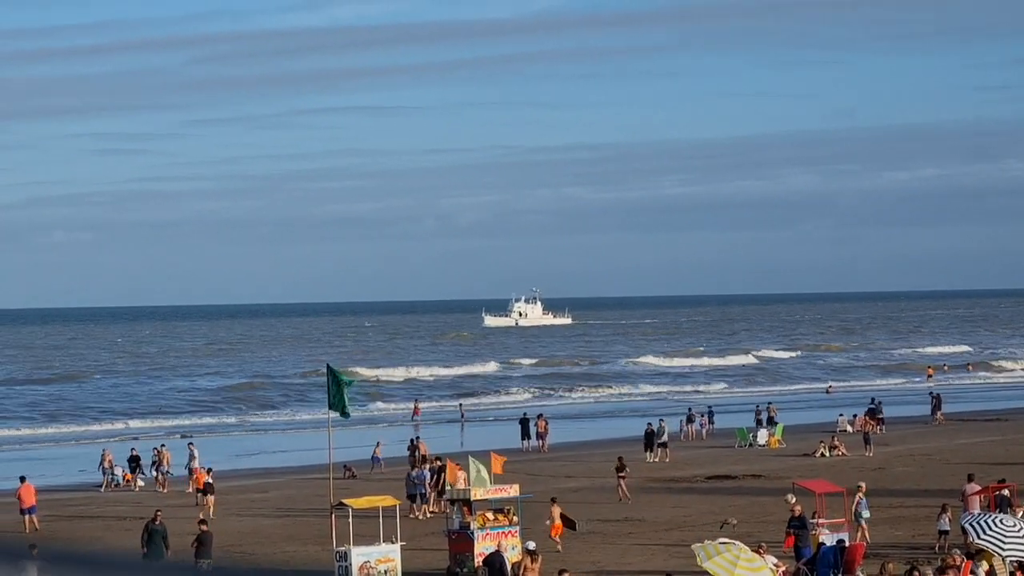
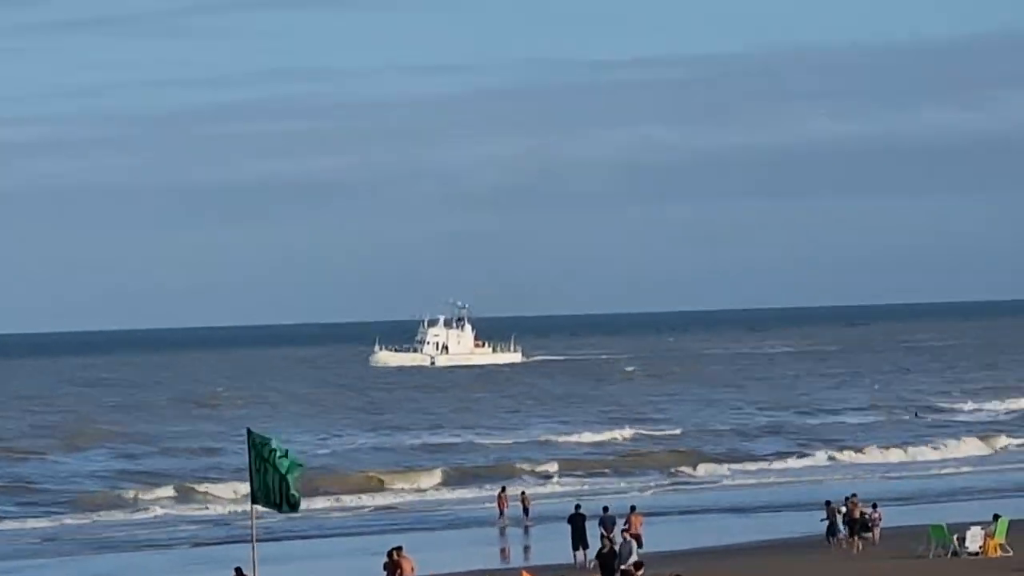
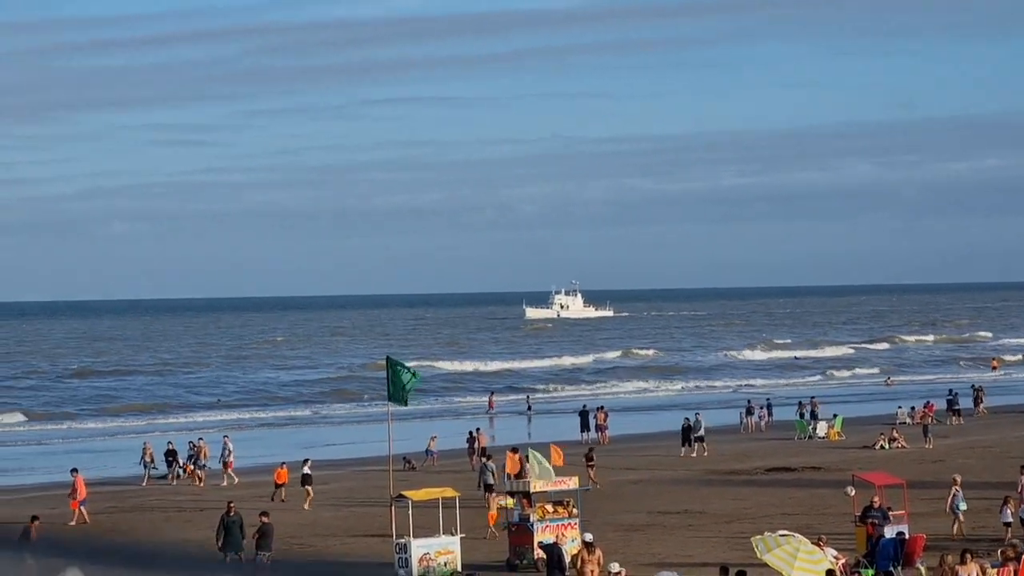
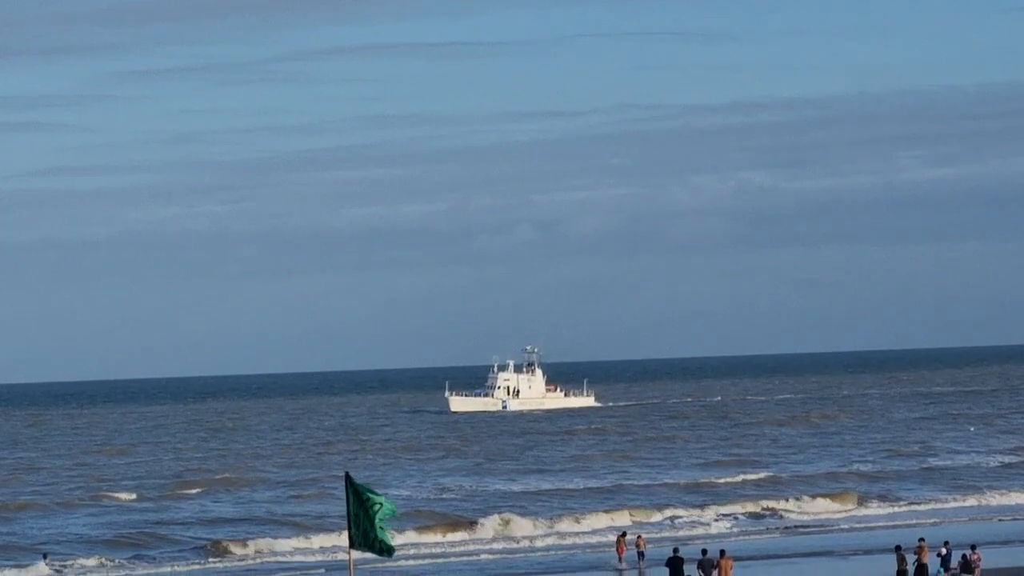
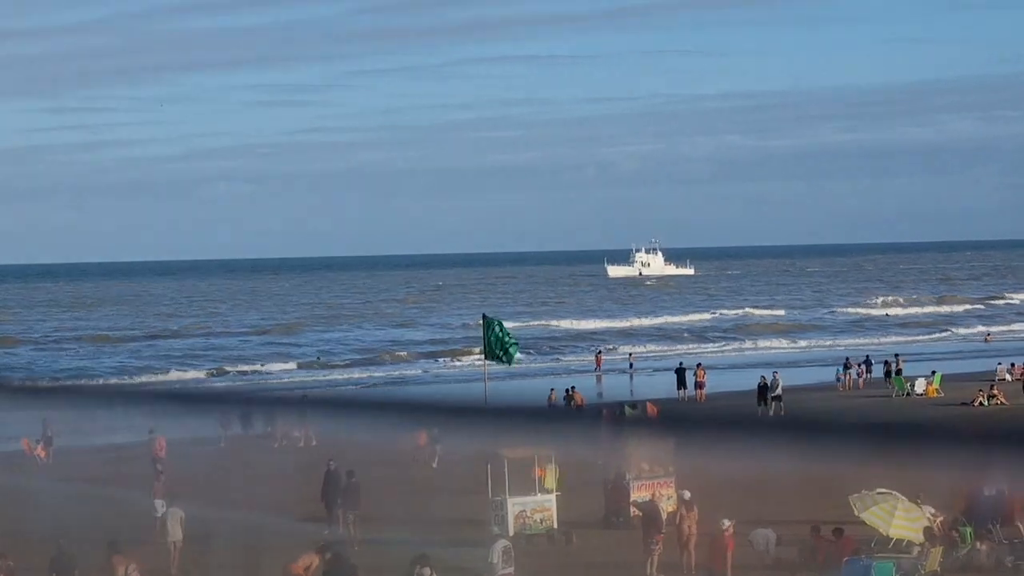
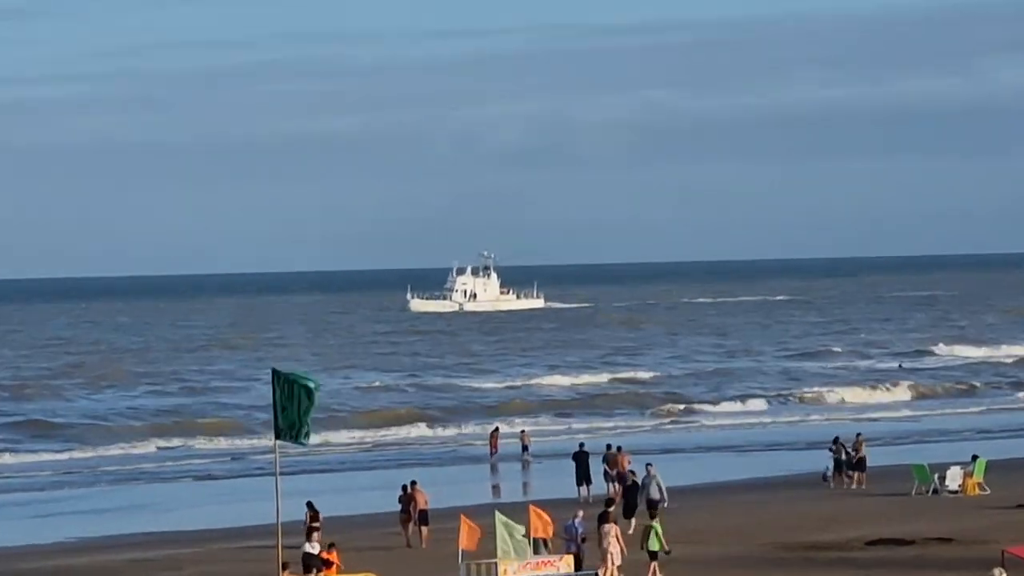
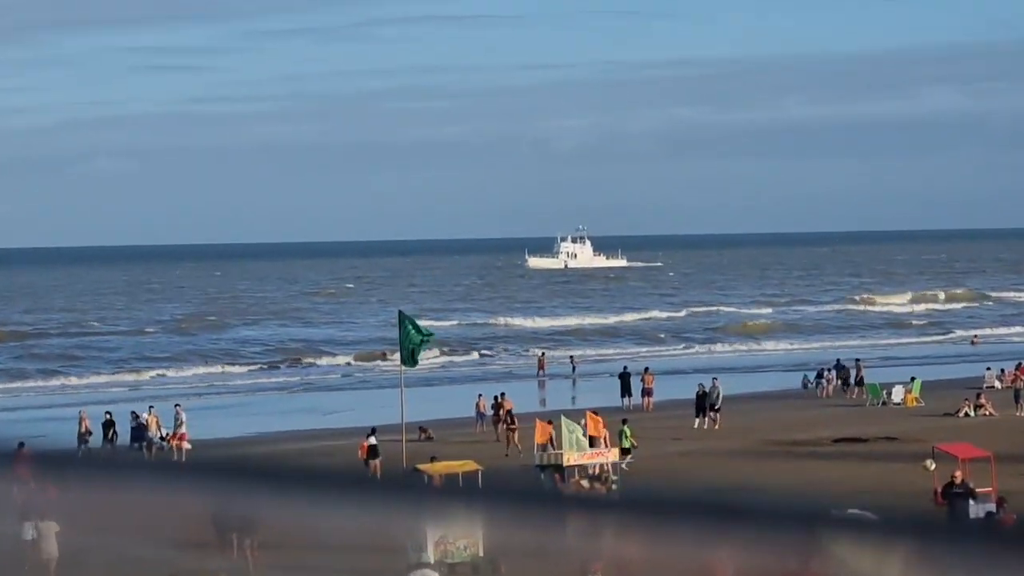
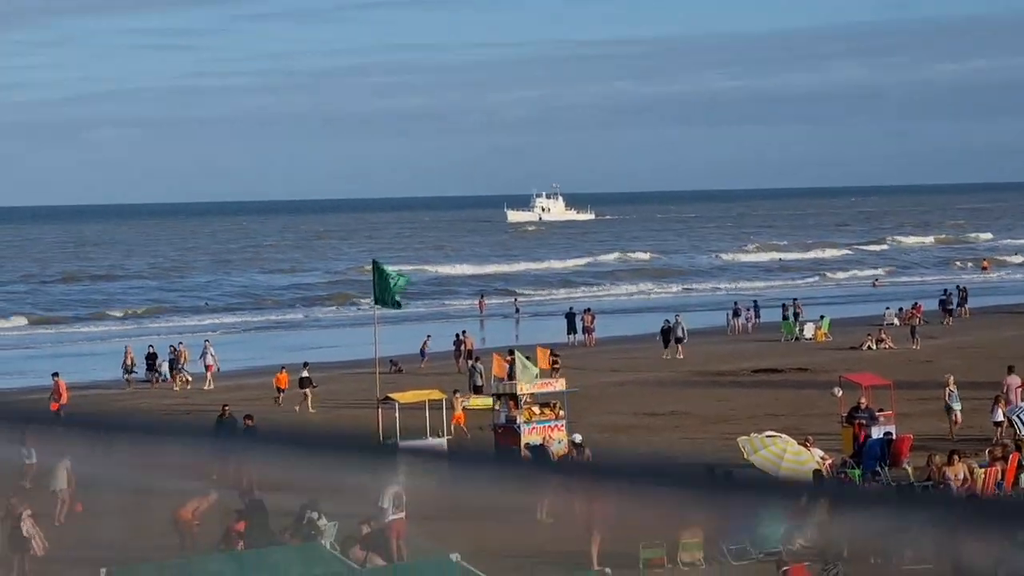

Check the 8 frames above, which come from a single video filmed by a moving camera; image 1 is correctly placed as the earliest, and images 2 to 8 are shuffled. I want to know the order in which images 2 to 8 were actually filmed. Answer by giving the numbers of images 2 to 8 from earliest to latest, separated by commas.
3, 8, 5, 7, 6, 2, 4
